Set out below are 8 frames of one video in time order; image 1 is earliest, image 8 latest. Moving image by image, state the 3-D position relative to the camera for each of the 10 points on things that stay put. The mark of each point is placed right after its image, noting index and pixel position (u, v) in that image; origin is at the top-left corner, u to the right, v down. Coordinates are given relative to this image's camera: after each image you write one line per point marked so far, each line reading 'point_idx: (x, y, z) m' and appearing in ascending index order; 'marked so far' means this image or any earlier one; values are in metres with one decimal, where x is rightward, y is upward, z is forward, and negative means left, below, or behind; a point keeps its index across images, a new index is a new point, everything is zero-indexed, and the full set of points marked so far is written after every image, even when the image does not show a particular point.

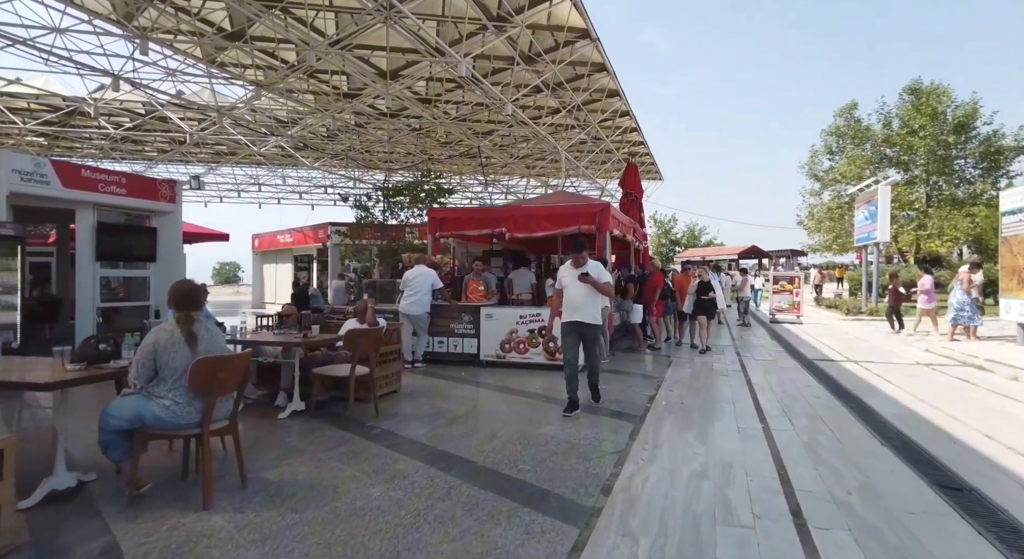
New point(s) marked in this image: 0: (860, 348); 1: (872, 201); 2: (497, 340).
0: (+7.1, -1.4, +10.5) m
1: (+13.3, +2.9, +18.8) m
2: (-0.2, -1.0, +8.0) m
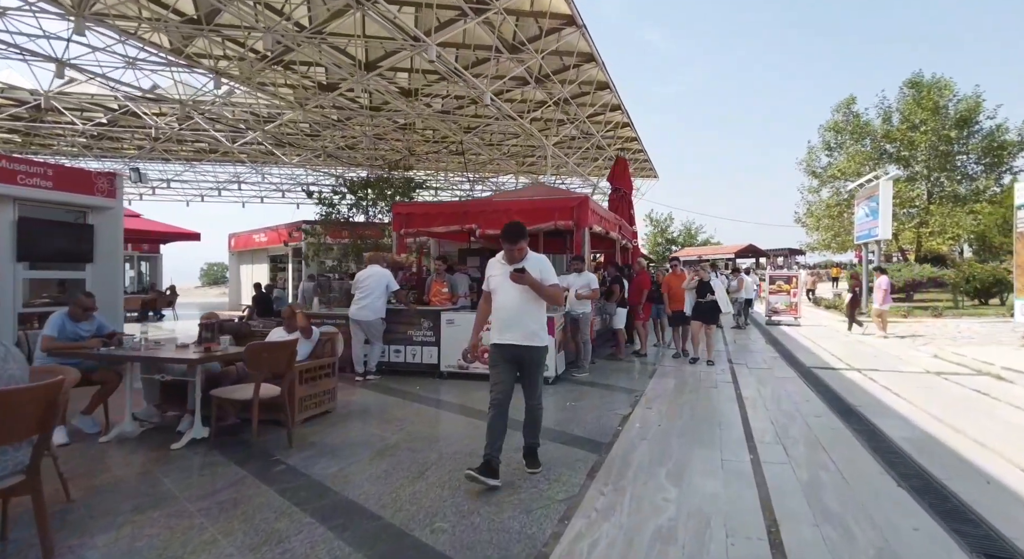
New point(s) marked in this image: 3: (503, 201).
0: (+6.6, -1.4, +9.6) m
1: (+12.7, +2.9, +17.9) m
2: (-0.8, -1.0, +7.2) m
3: (-0.2, +1.4, +9.0) m
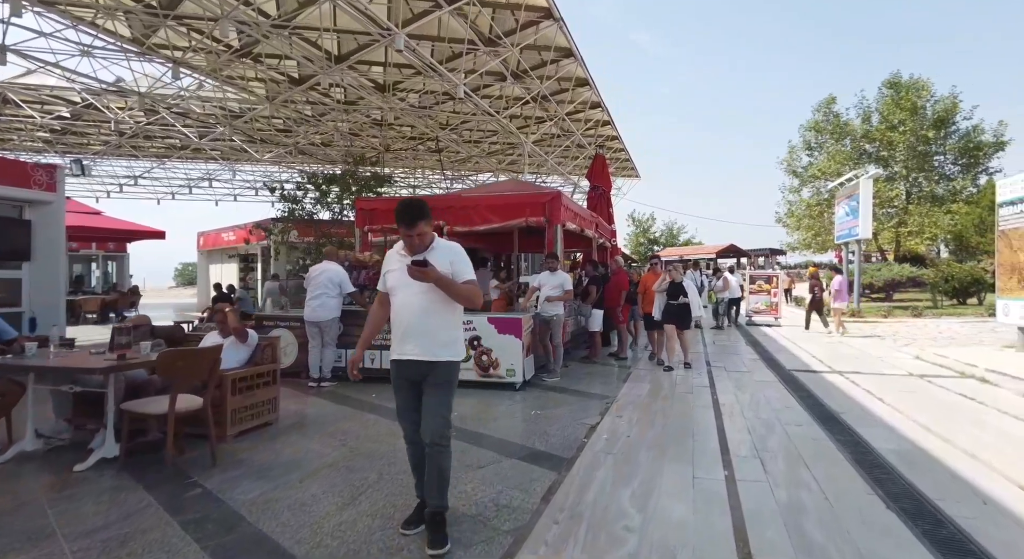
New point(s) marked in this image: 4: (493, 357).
0: (+6.1, -1.4, +9.4) m
1: (+11.9, +2.9, +17.9) m
2: (-1.2, -1.0, +6.7) m
3: (-0.7, +1.4, +8.5) m
4: (-0.2, -1.0, +6.5) m
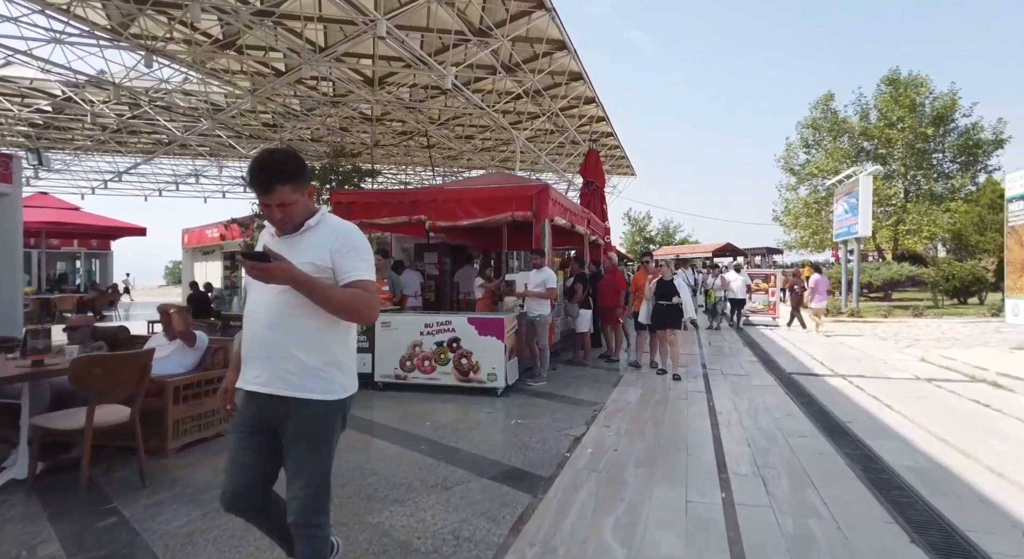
0: (+5.8, -1.4, +9.0) m
1: (+11.7, +2.9, +17.5) m
2: (-1.4, -0.9, +6.2) m
3: (-0.9, +1.4, +8.0) m
4: (-0.5, -1.0, +6.0) m
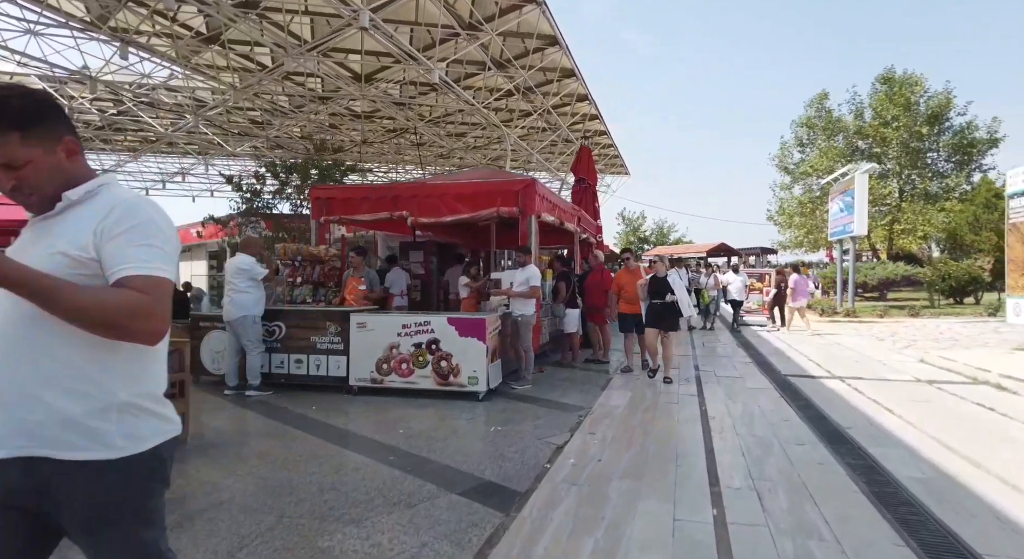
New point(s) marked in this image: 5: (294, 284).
0: (+5.6, -1.4, +8.7) m
1: (+11.4, +3.0, +17.2) m
2: (-1.6, -0.9, +5.9) m
3: (-1.1, +1.5, +7.7) m
4: (-0.7, -0.9, +5.7) m
5: (-3.4, -0.1, +7.9) m
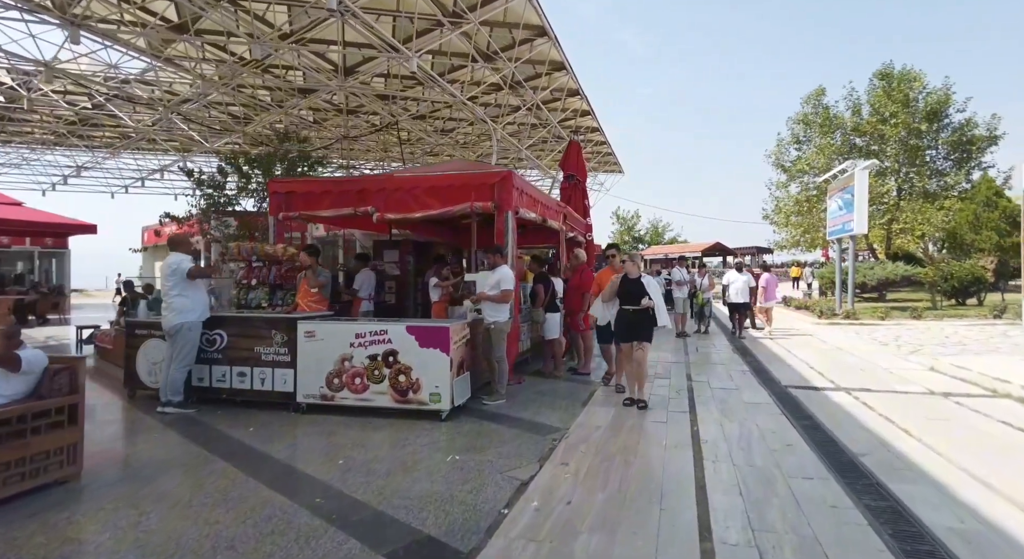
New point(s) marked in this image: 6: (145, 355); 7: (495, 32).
0: (+5.3, -1.4, +8.1) m
1: (+10.9, +2.9, +16.7) m
2: (-2.0, -1.0, +5.2) m
3: (-1.5, +1.4, +7.0) m
4: (-1.0, -1.0, +5.0) m
5: (-3.7, -0.1, +7.2) m
6: (-4.2, -0.9, +5.9) m
7: (-0.5, +7.8, +16.1) m
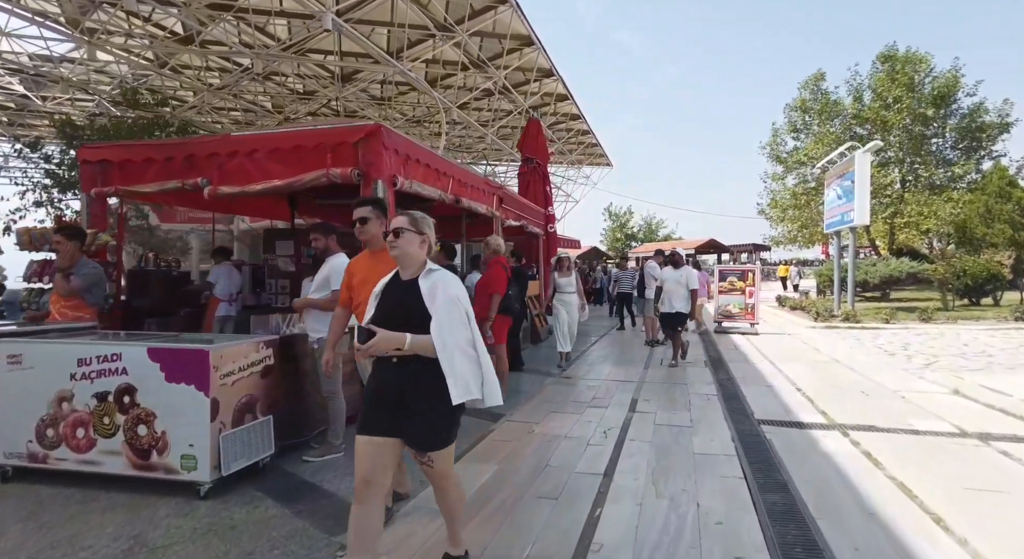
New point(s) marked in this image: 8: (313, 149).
0: (+4.0, -1.3, +6.2) m
1: (+9.7, +3.0, +14.8) m
2: (-3.2, -0.9, +3.4) m
3: (-2.7, +1.5, +5.2) m
4: (-2.2, -0.9, +3.2) m
5: (-5.0, -0.1, +5.4) m
6: (-5.5, -0.8, +4.0) m
7: (-1.8, +7.8, +14.2) m
8: (-2.0, +1.3, +5.0) m
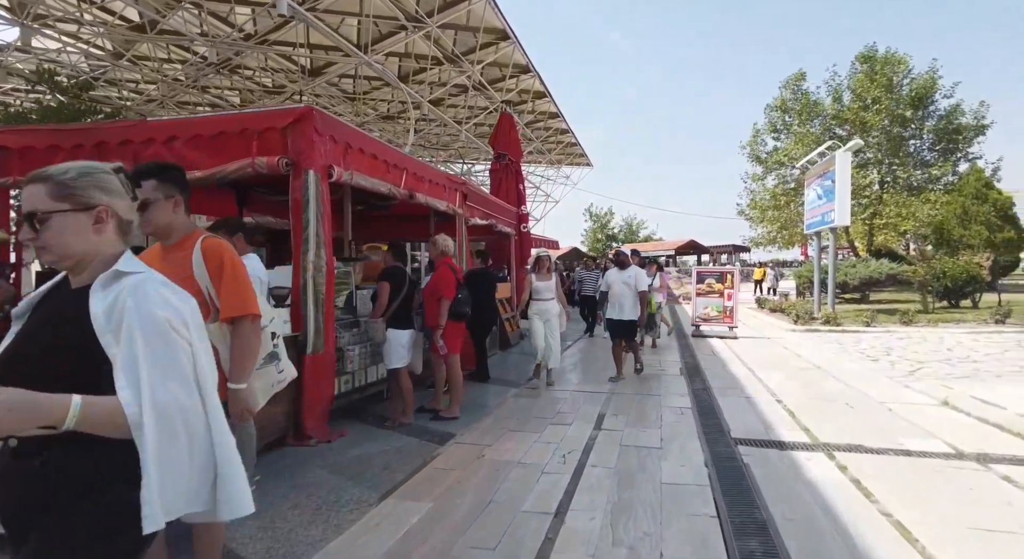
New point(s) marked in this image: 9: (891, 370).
0: (+3.6, -1.4, +5.8) m
1: (+9.0, +3.0, +14.6) m
2: (-3.6, -1.0, +2.8) m
3: (-3.1, +1.4, +4.6) m
4: (-2.6, -1.0, +2.6) m
5: (-5.4, -0.1, +4.7) m
6: (-5.9, -0.9, +3.3) m
7: (-2.5, +7.8, +13.6) m
8: (-2.4, +1.2, +4.4) m
9: (+5.5, -1.3, +7.4) m
